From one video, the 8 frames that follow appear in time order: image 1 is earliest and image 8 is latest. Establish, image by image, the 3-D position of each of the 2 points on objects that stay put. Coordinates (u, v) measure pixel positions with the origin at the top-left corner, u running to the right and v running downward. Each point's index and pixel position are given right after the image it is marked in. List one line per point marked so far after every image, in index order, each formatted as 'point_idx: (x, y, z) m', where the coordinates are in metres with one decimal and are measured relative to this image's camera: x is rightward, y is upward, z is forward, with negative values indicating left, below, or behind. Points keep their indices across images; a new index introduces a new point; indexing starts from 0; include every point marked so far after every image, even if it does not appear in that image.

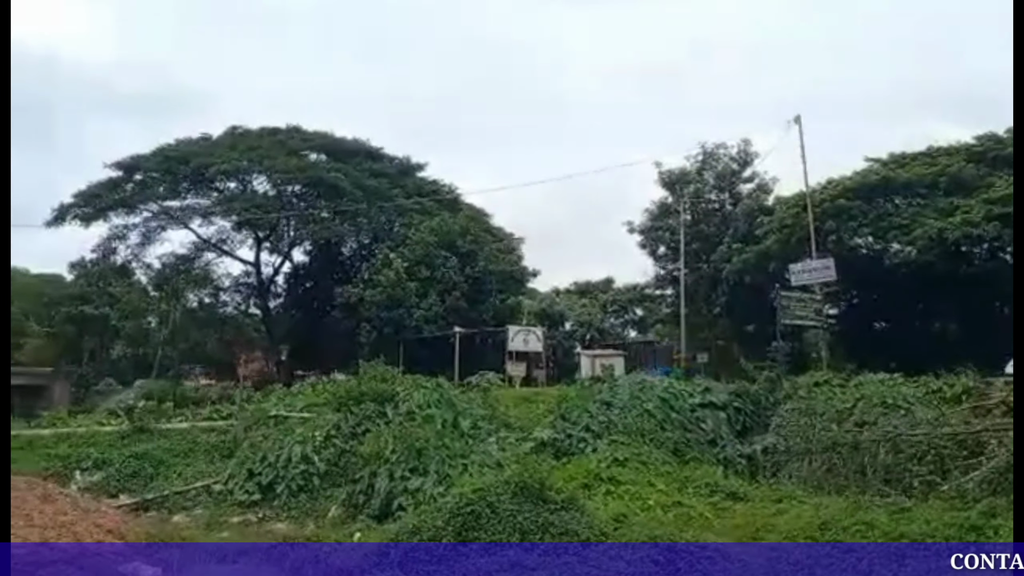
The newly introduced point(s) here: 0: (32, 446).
0: (-12.2, -4.0, +19.6) m
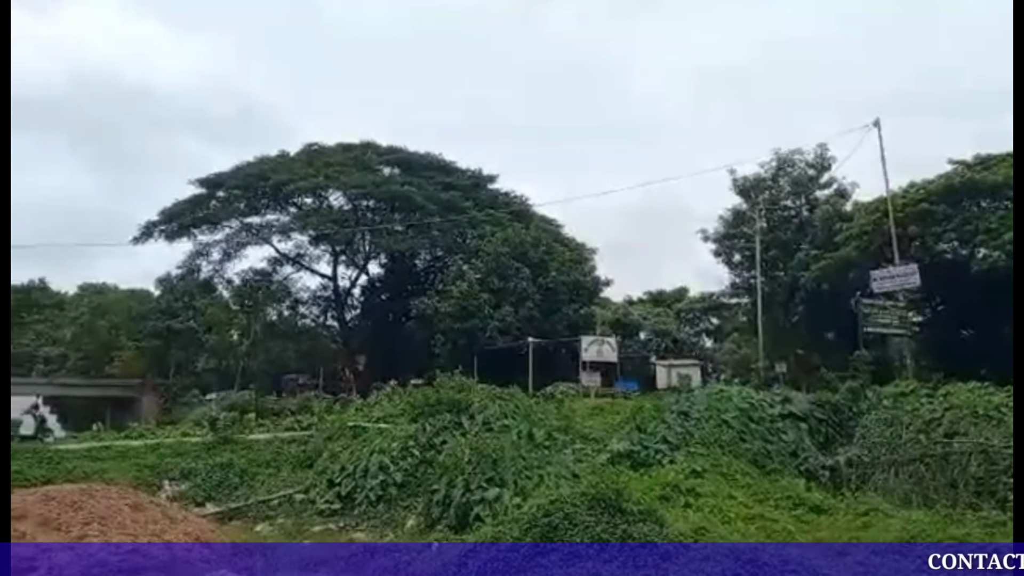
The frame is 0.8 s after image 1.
0: (-10.1, -4.4, +20.2) m
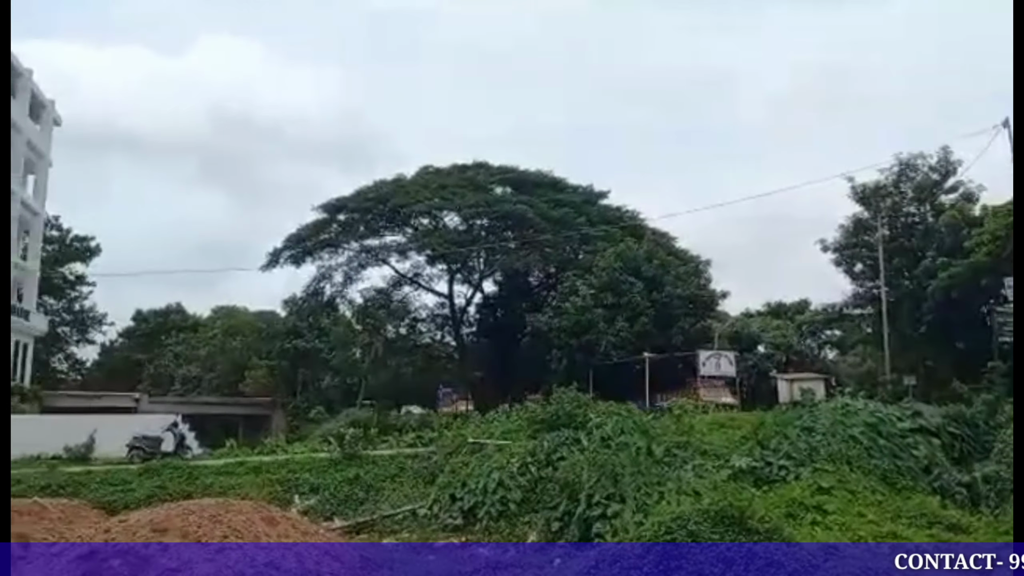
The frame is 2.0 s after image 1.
0: (-6.9, -4.9, +21.0) m
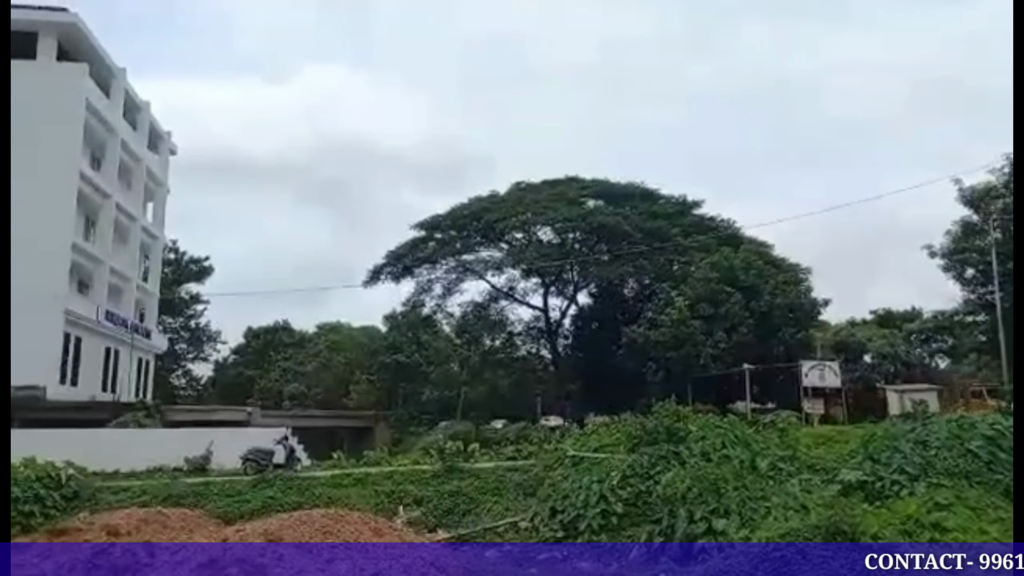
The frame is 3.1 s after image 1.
0: (-4.1, -5.4, +21.5) m
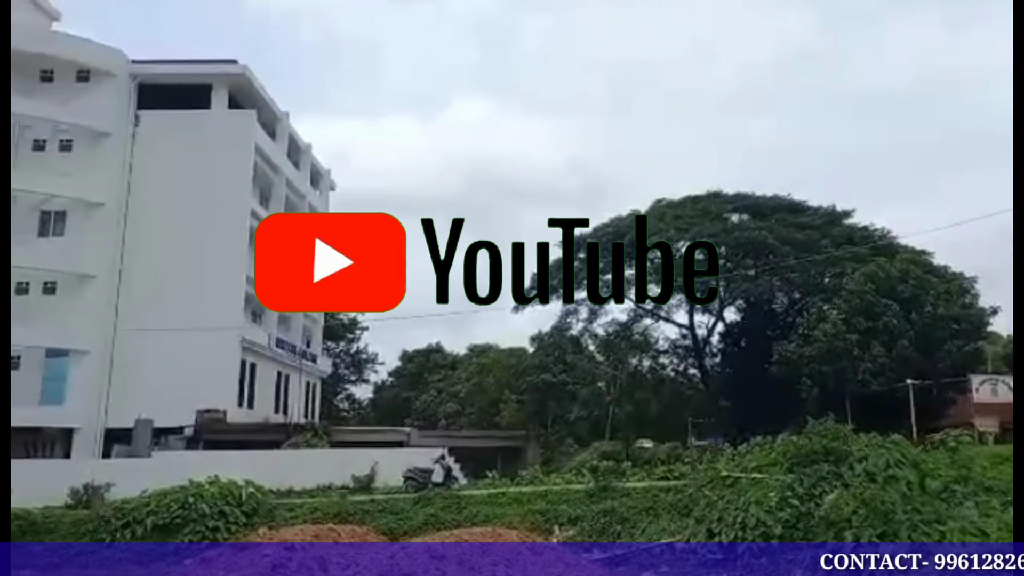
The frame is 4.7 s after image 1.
0: (+0.2, -6.0, +21.9) m
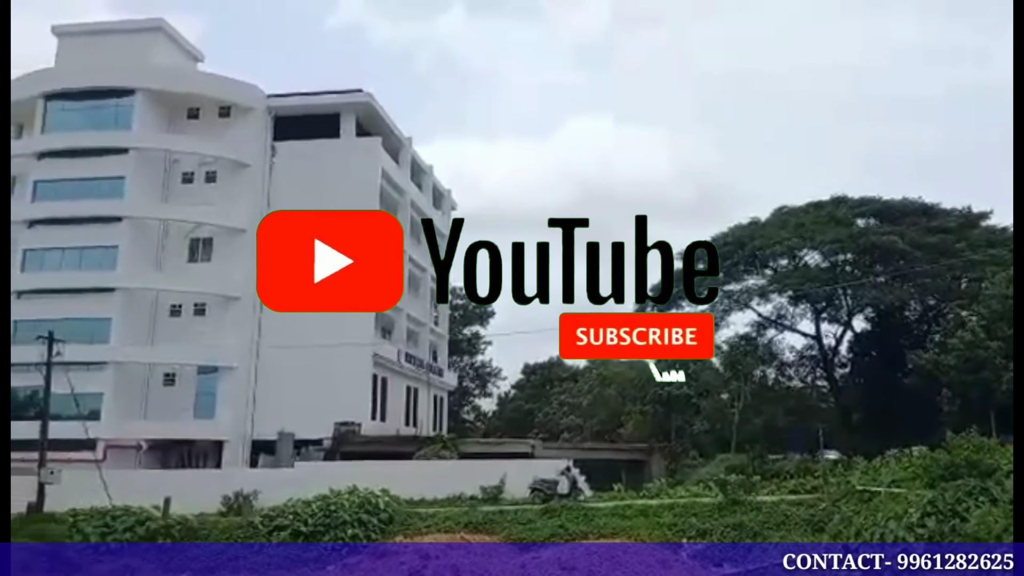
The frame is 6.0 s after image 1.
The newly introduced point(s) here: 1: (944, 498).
0: (+3.8, -6.4, +22.0) m
1: (+10.4, -4.9, +18.1) m
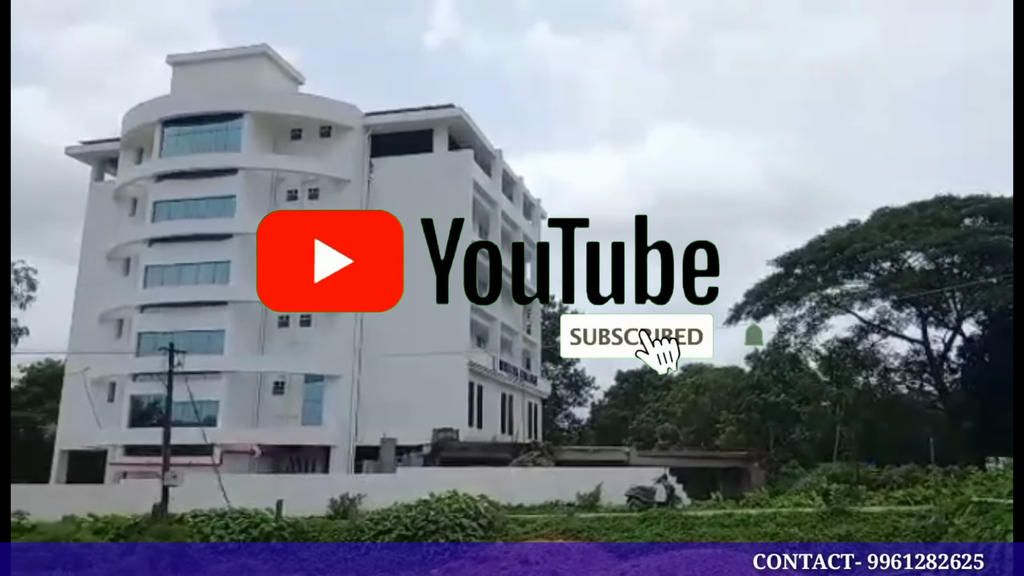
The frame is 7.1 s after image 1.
0: (+6.5, -6.6, +21.7) m
1: (+12.7, -4.9, +17.2) m
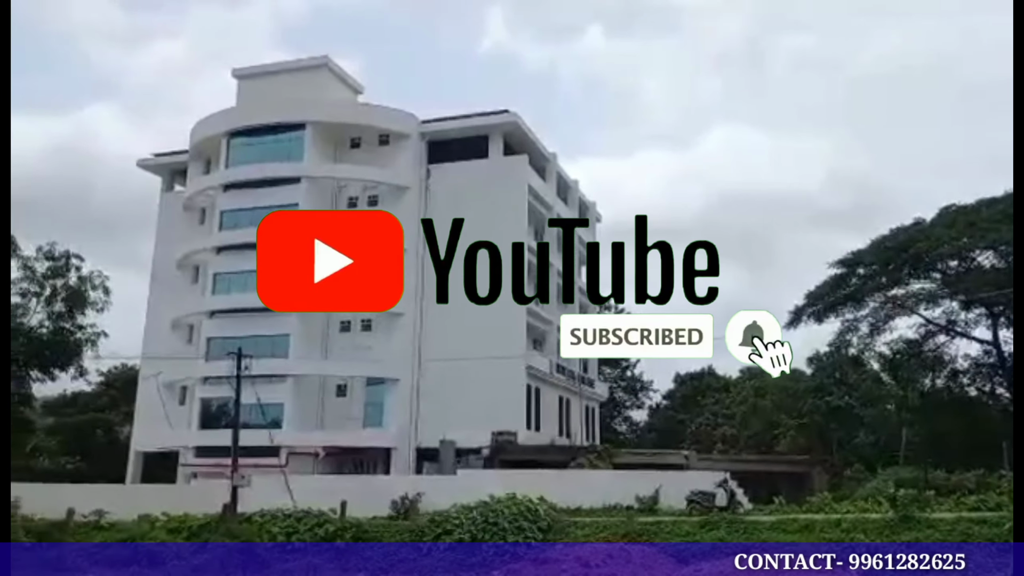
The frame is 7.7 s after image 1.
0: (+8.2, -6.6, +21.4) m
1: (+14.0, -4.9, +16.4) m
